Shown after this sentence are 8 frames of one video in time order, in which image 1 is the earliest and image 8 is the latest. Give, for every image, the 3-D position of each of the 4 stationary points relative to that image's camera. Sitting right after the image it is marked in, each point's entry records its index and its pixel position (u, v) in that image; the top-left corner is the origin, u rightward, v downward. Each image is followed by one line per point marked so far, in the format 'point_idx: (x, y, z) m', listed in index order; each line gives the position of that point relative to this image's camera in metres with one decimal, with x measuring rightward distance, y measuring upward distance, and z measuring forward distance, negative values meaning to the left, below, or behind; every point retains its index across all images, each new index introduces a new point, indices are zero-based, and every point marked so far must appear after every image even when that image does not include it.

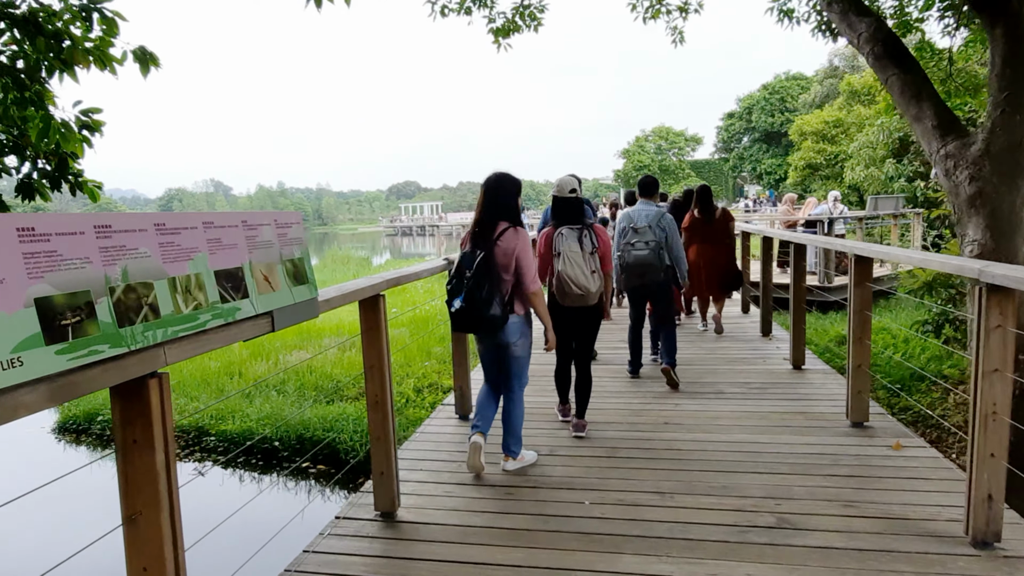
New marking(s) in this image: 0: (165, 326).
0: (-0.5, -0.1, +1.2) m
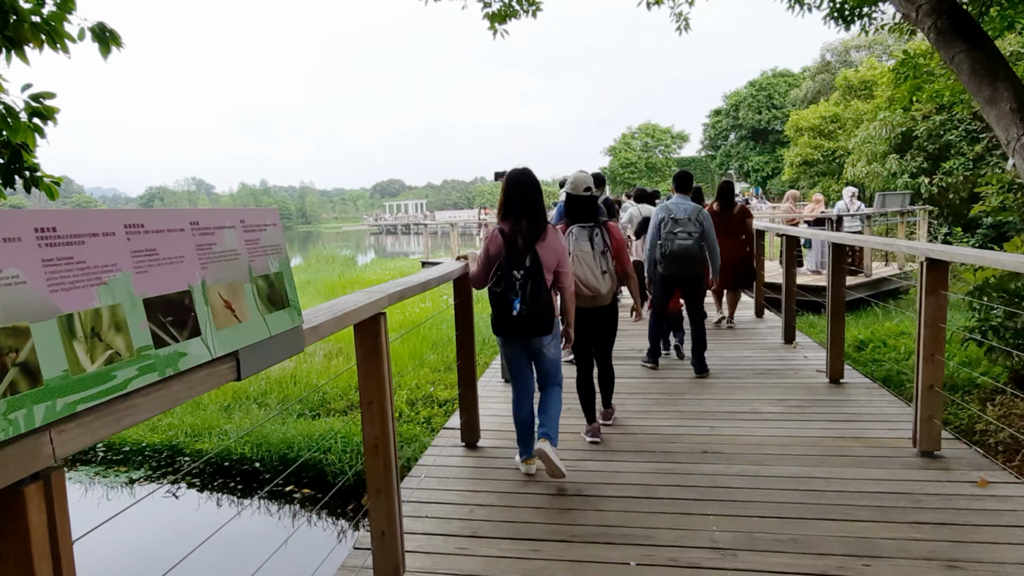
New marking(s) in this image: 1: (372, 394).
0: (-0.4, -0.1, +0.7) m
1: (-0.3, -0.2, +1.8) m
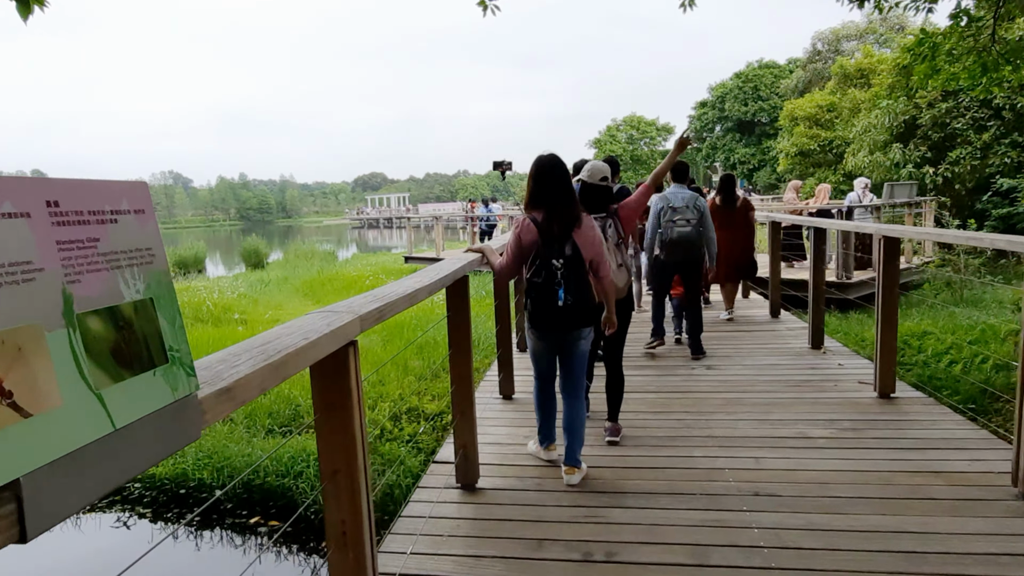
0: (-0.4, -0.1, +0.2) m
1: (-0.3, -0.3, +1.3) m
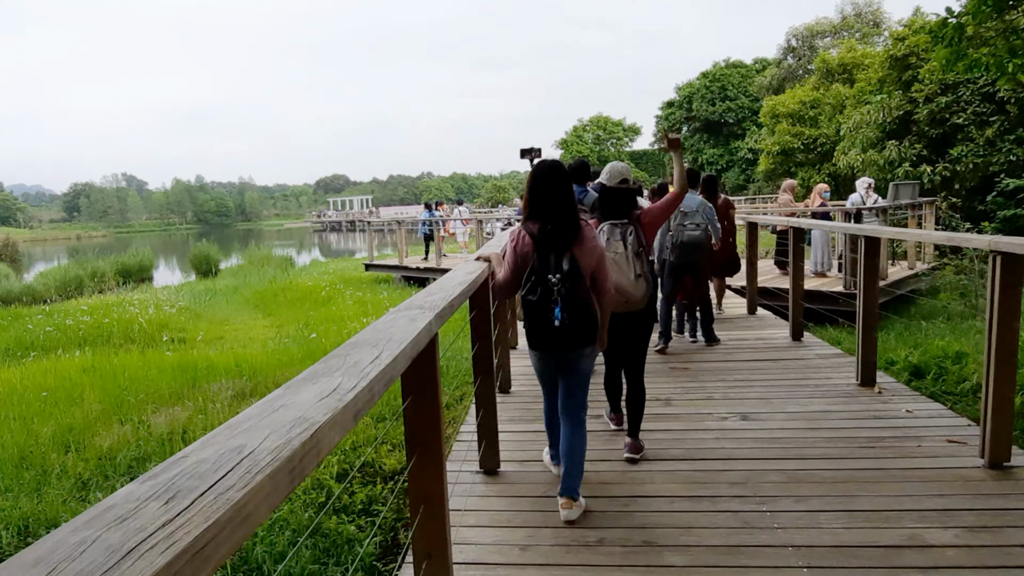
0: (-0.3, -0.3, -0.8) m
1: (-0.2, -0.4, +0.3) m
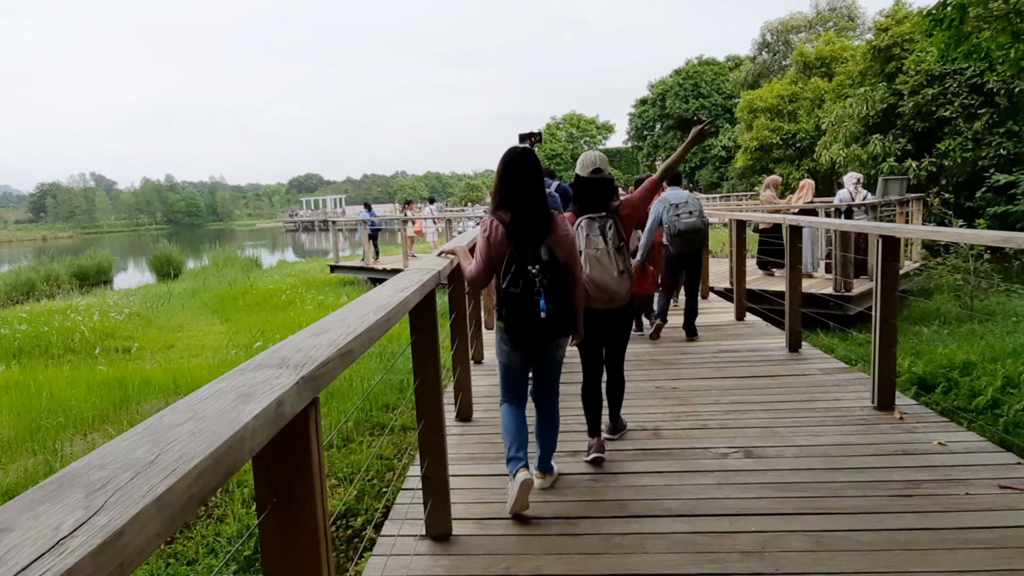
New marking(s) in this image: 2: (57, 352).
0: (-0.3, -0.3, -1.3) m
1: (-0.3, -0.4, -0.2) m
2: (-4.3, -0.6, +7.6) m
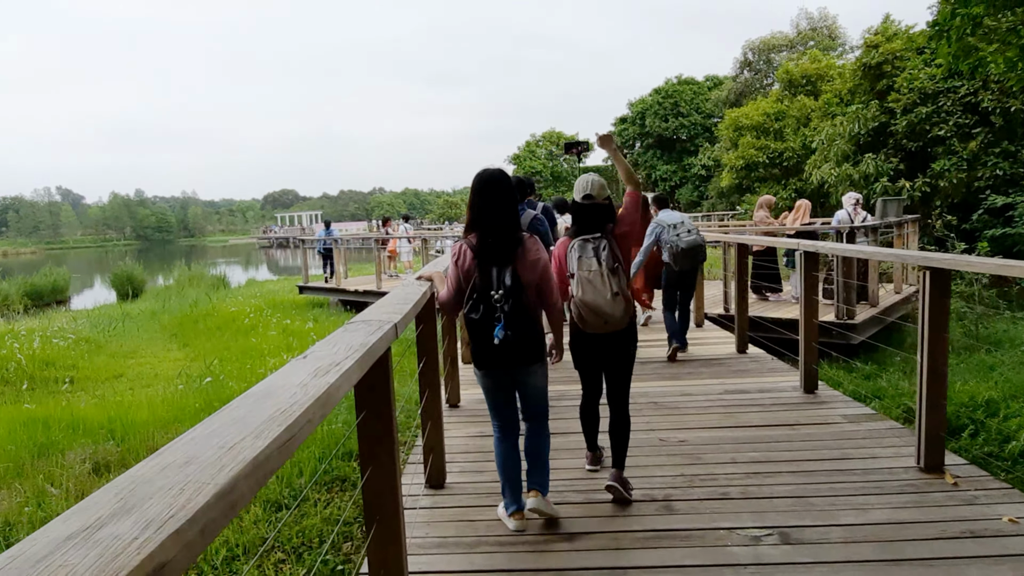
0: (-0.2, -0.3, -1.9) m
1: (-0.2, -0.5, -0.8) m
2: (-4.5, -0.8, +6.9) m
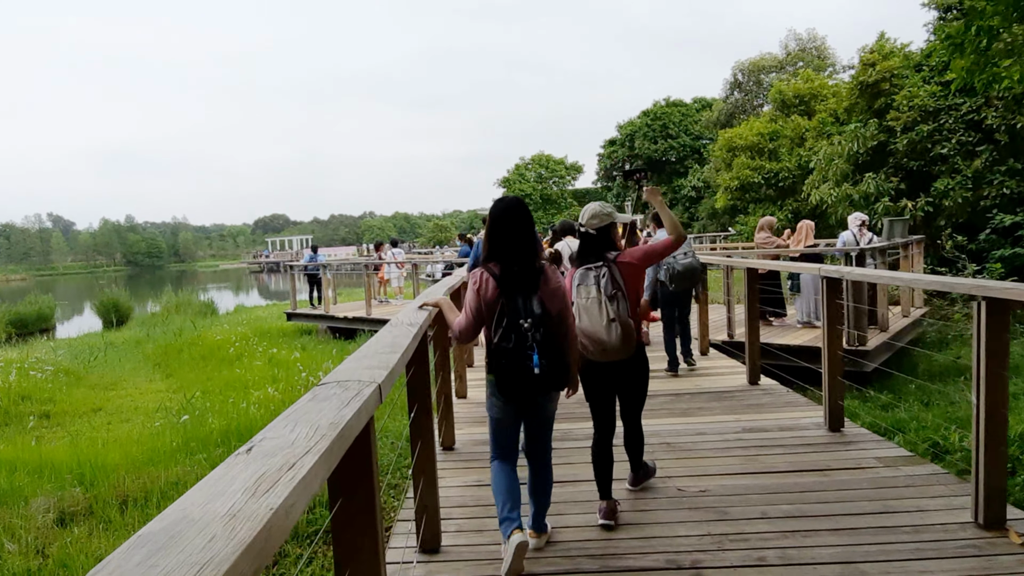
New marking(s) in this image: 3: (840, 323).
0: (-0.2, -0.3, -2.2) m
1: (-0.2, -0.5, -1.1) m
2: (-4.5, -1.1, +6.6) m
3: (+1.4, -0.2, +3.5) m
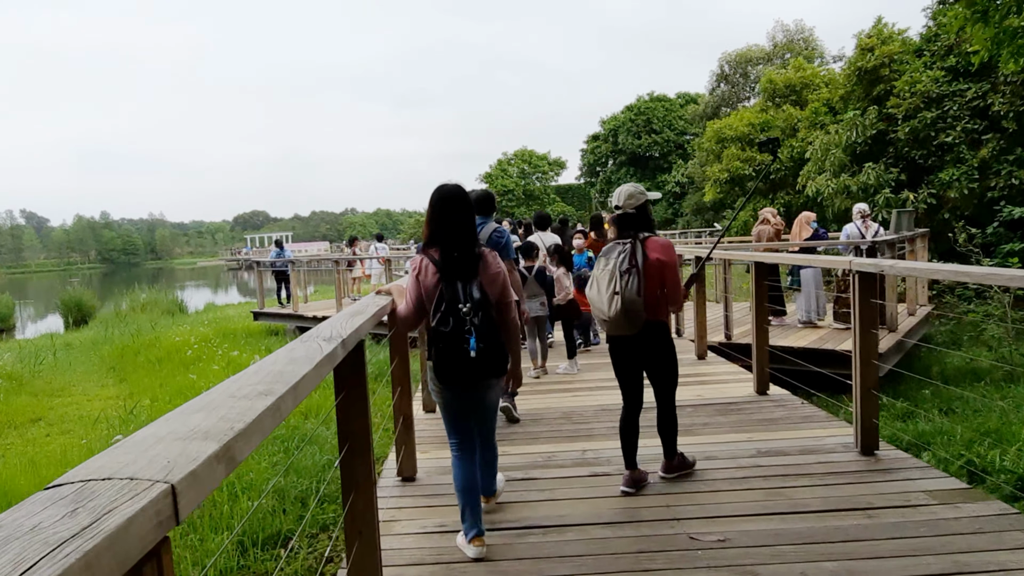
0: (-0.1, -0.3, -2.8) m
1: (-0.2, -0.5, -1.7) m
2: (-4.6, -1.1, +5.9) m
3: (+1.3, -0.1, +2.9) m
